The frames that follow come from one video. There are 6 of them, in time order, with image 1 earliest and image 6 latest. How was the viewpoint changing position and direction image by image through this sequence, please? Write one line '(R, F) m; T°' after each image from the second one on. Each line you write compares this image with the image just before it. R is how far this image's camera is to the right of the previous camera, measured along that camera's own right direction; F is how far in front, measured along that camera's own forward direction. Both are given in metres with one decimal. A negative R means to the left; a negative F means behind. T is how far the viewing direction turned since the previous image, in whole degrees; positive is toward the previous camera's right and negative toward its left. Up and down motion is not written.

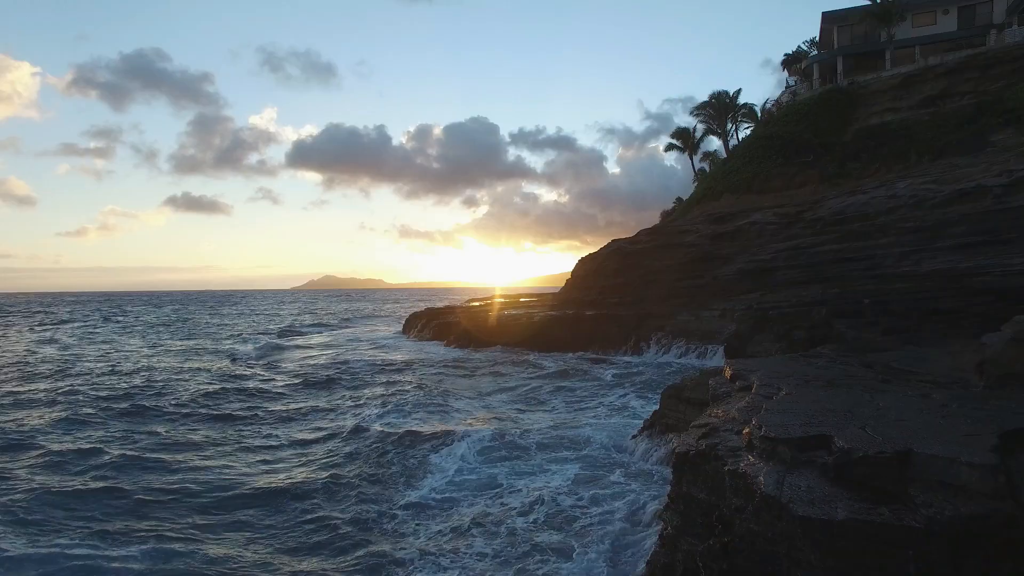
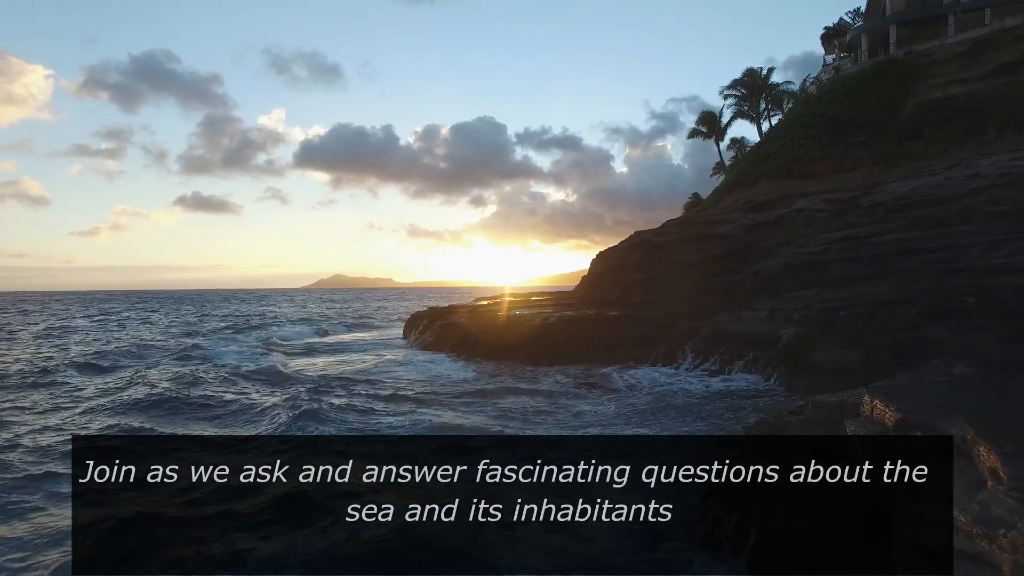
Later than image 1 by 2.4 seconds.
(-0.1, +2.5) m; -1°
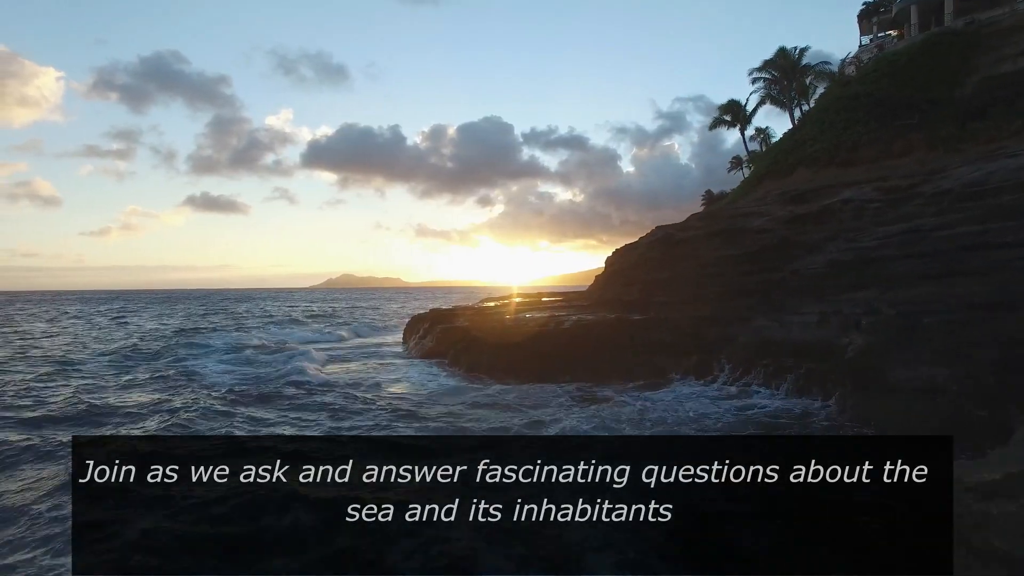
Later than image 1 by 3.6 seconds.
(-0.1, +2.1) m; -1°
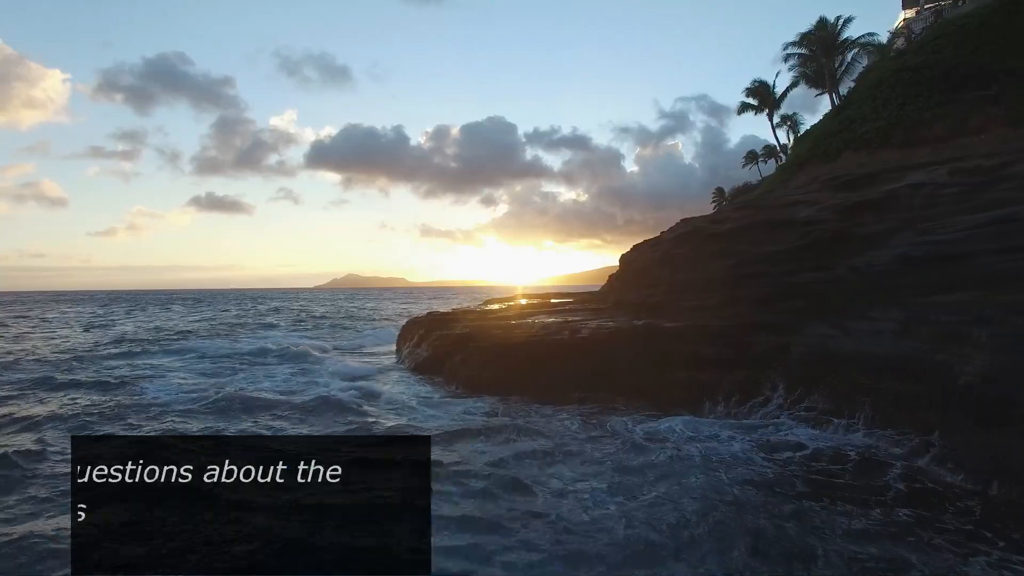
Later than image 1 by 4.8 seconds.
(-0.1, +2.5) m; 0°
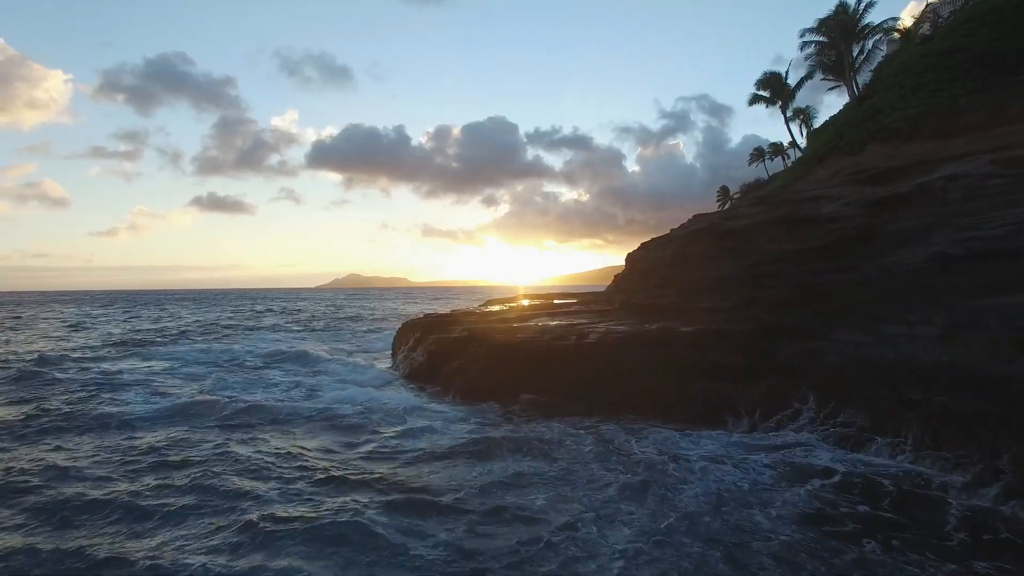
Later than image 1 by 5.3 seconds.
(0.0, +1.1) m; 0°
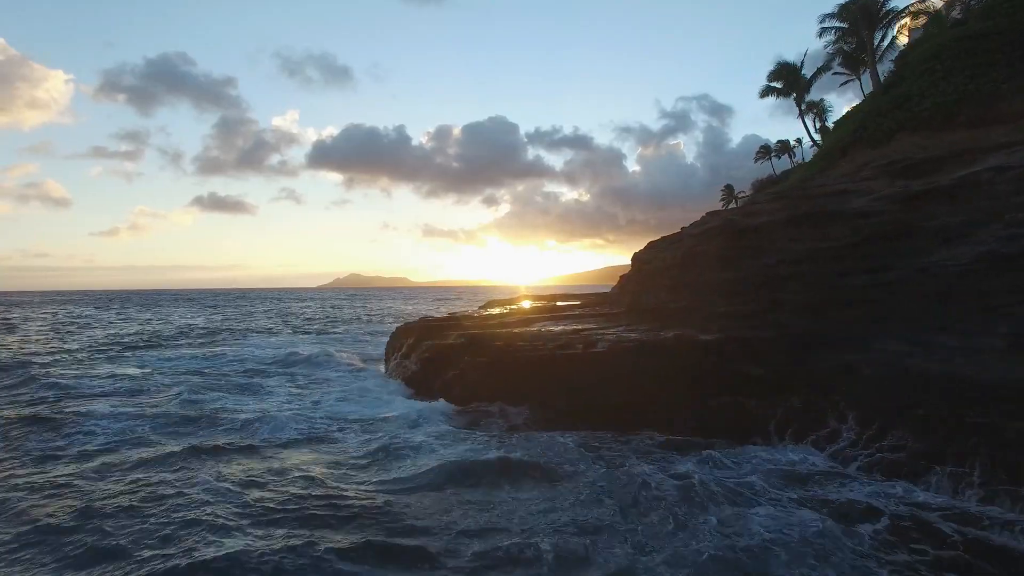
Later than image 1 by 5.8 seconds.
(0.0, +1.2) m; 0°
